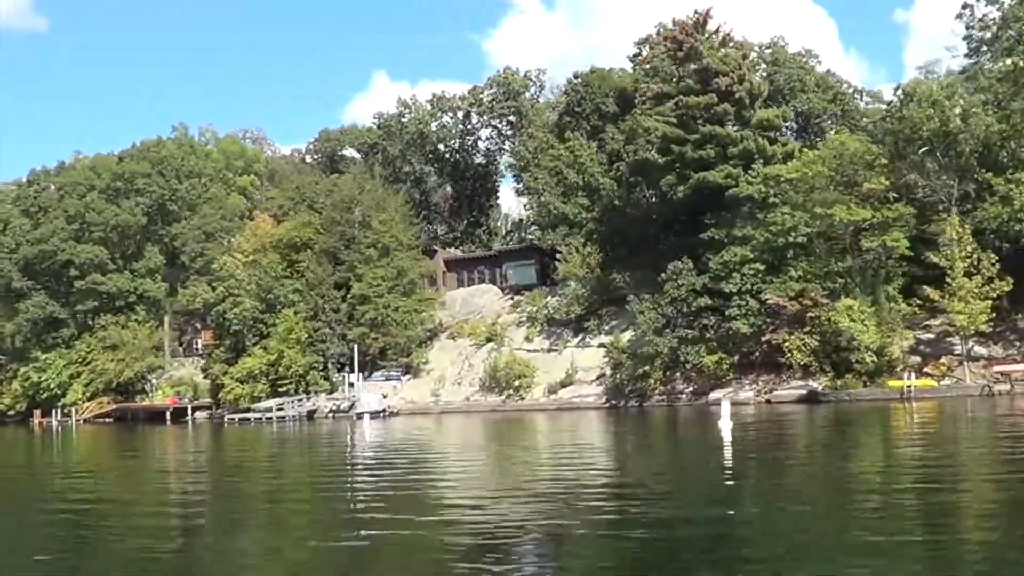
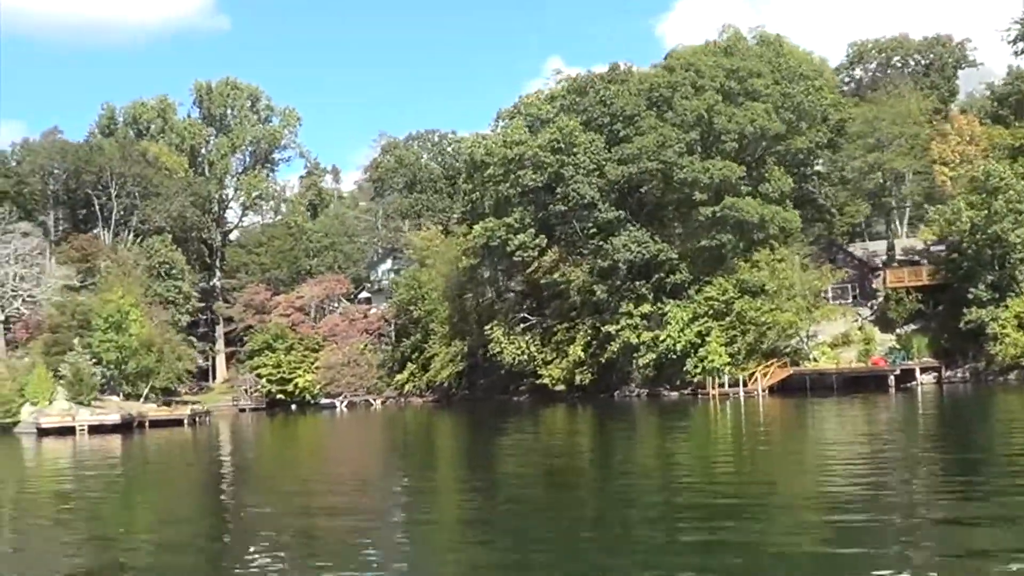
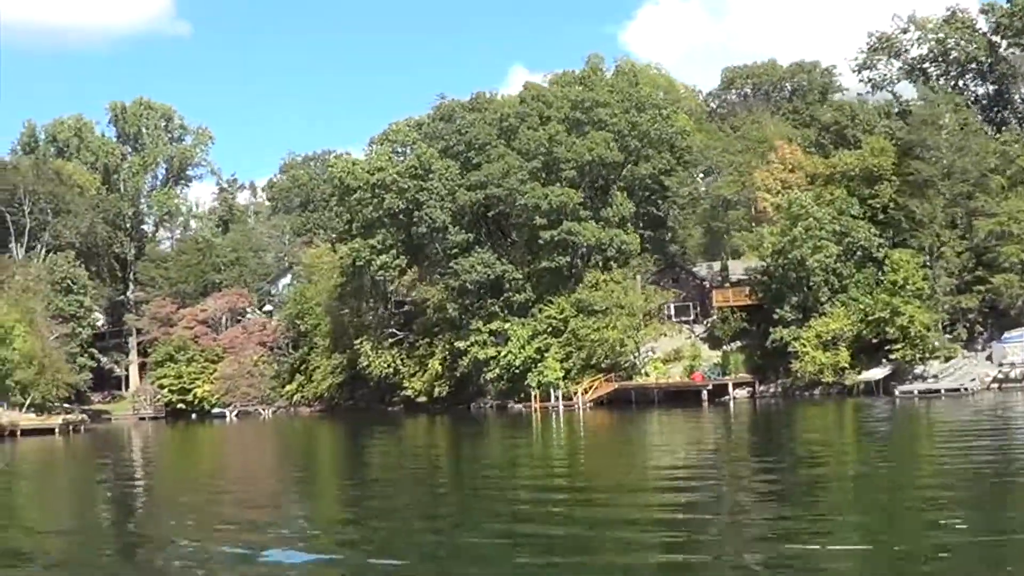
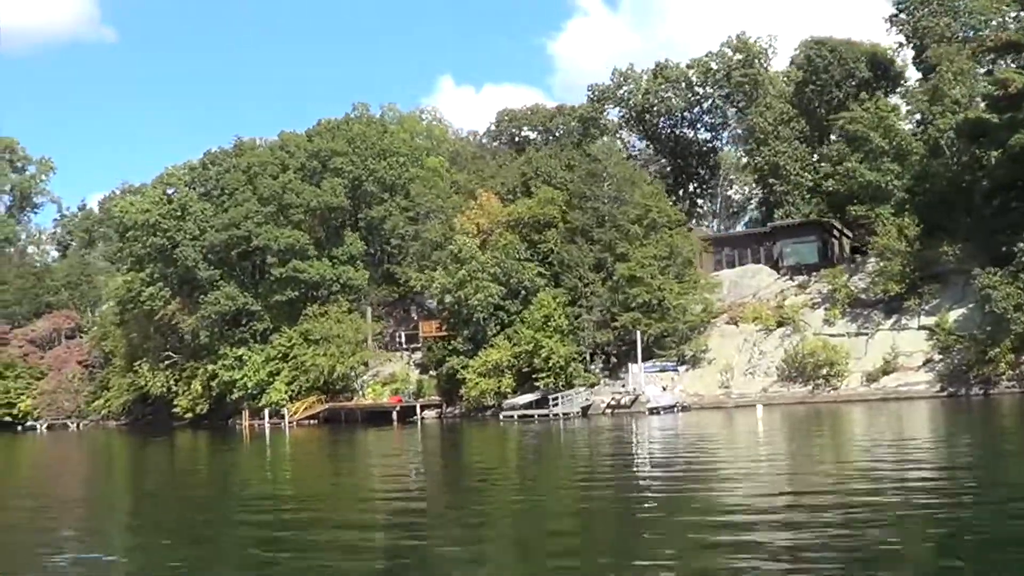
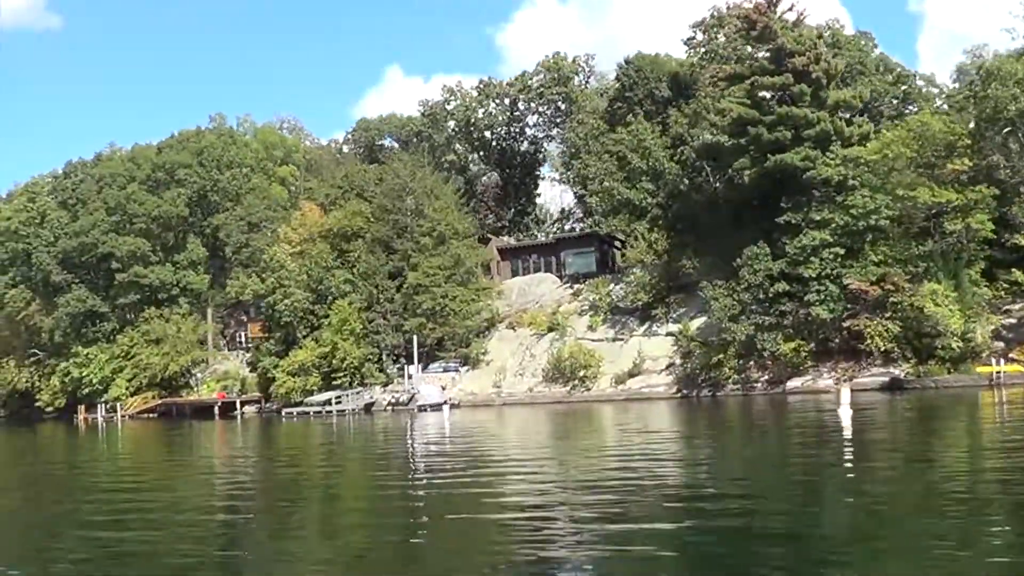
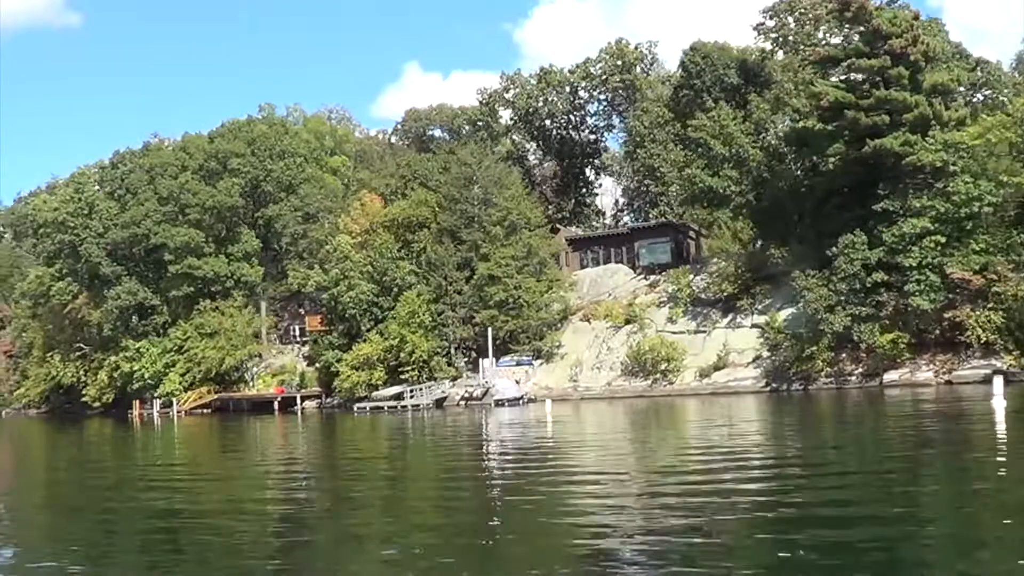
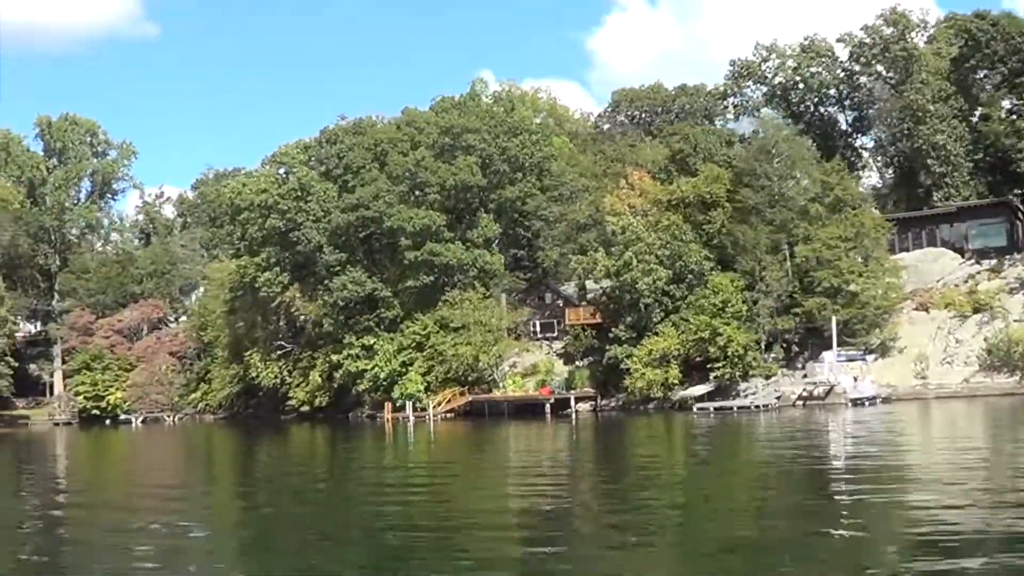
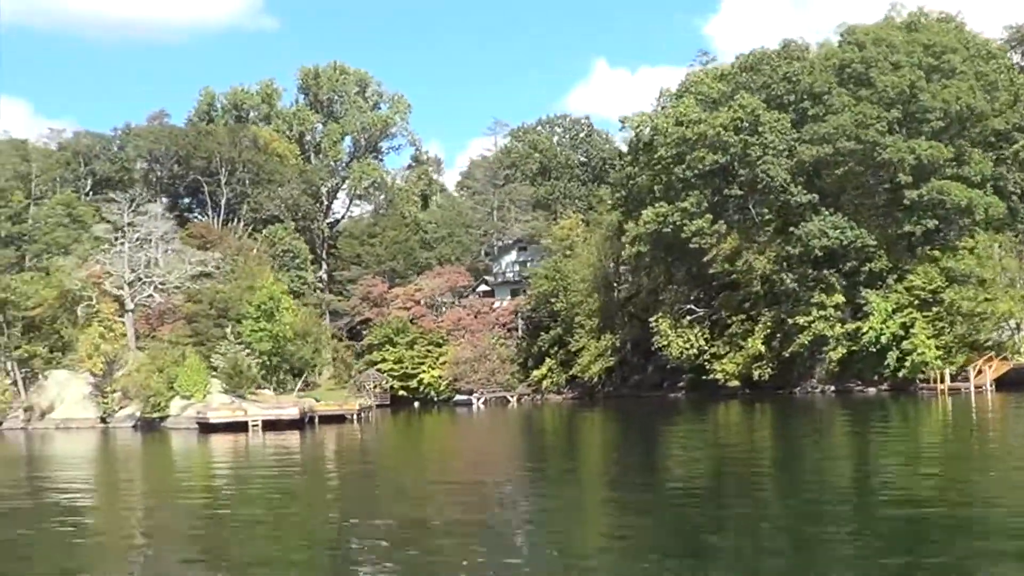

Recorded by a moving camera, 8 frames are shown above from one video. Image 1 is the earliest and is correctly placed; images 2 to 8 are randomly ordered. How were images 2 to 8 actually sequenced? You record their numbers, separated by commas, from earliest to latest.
5, 6, 4, 7, 3, 2, 8
